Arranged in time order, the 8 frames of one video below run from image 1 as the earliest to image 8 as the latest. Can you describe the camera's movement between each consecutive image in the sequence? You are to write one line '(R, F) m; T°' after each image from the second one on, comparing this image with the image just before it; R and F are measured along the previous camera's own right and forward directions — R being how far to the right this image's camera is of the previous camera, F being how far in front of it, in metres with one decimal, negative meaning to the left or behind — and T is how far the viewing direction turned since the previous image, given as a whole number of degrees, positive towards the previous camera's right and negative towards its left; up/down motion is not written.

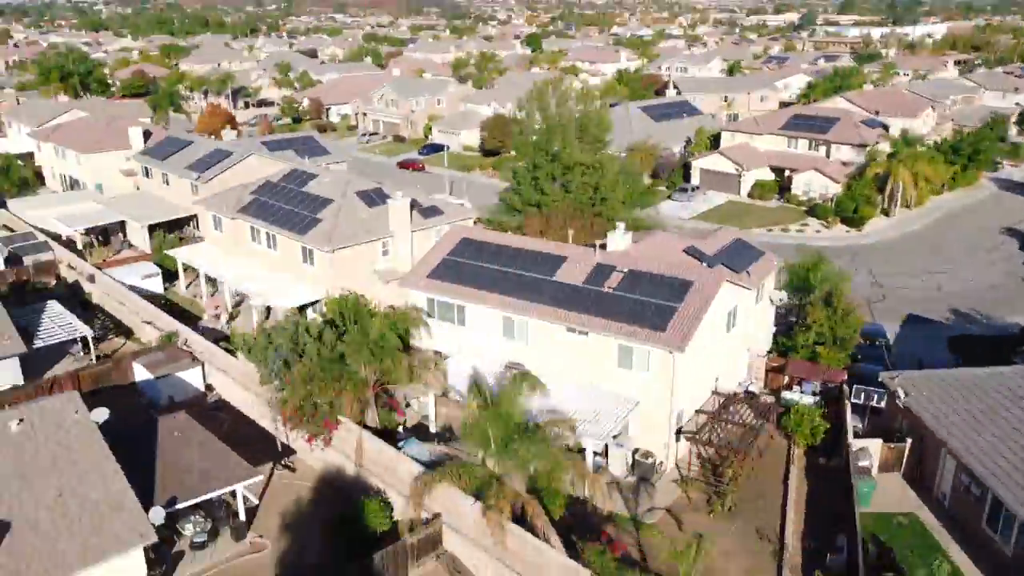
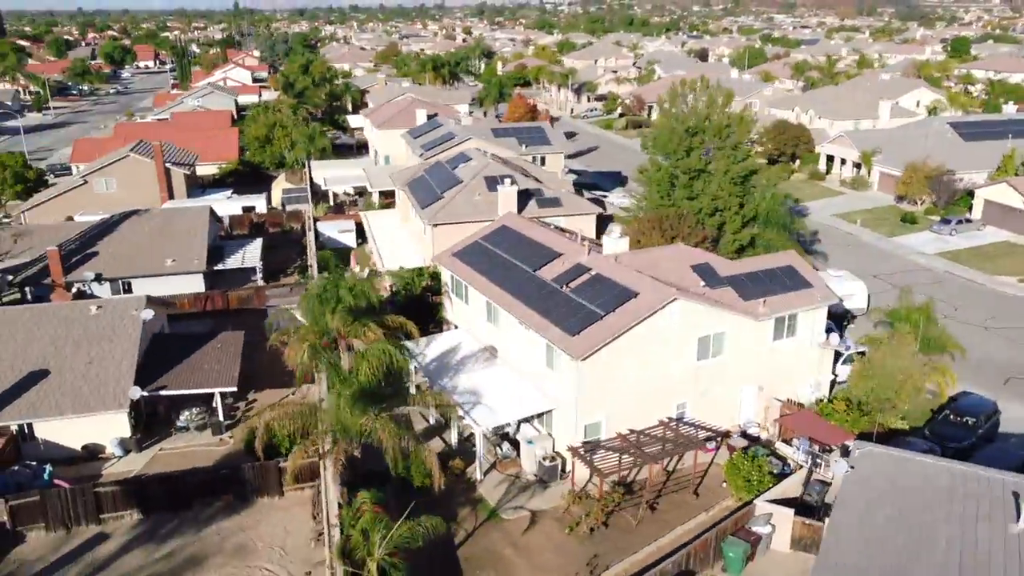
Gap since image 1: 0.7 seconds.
(+13.3, +2.3) m; -28°
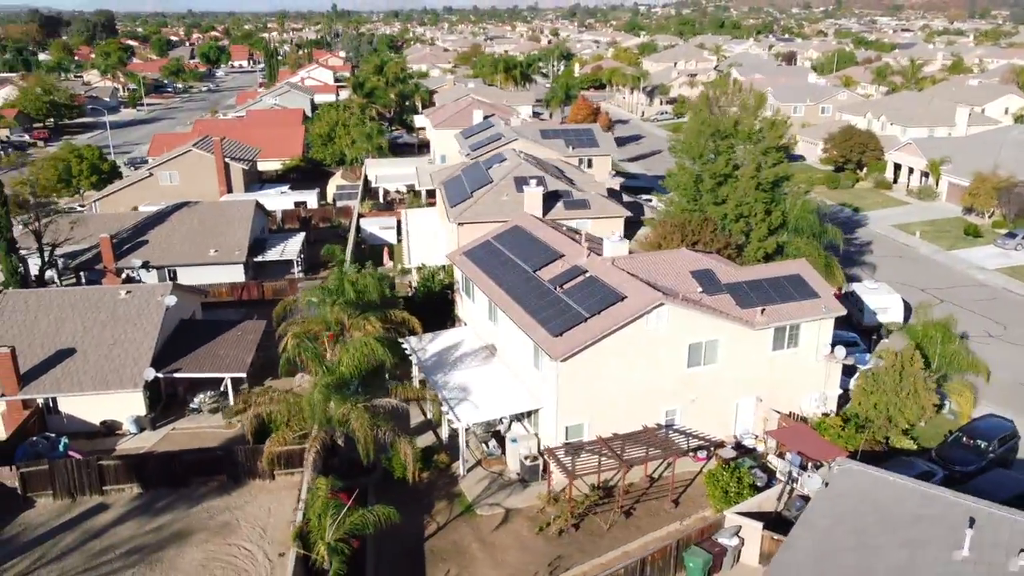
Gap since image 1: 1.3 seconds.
(+2.8, -0.1) m; -6°
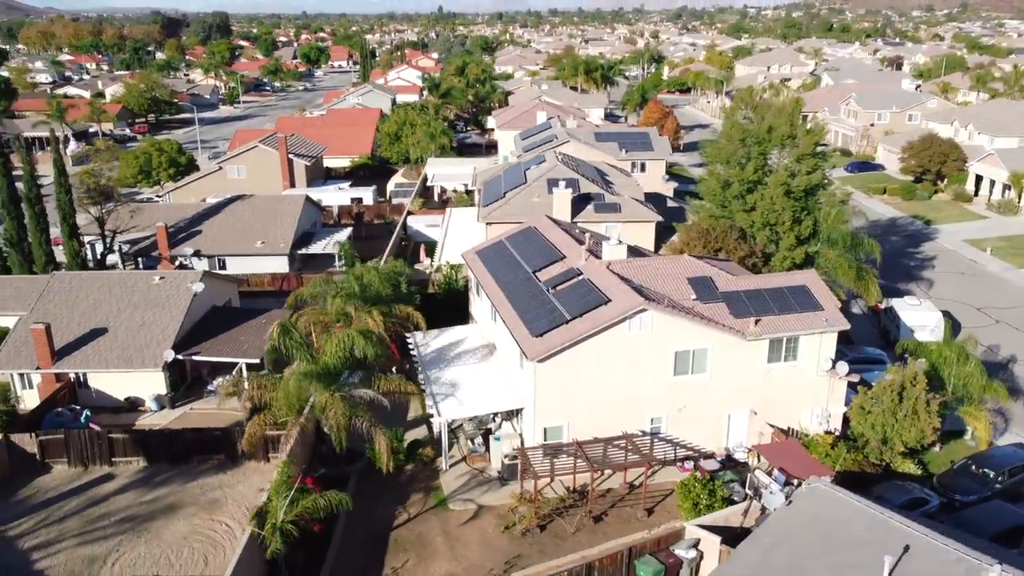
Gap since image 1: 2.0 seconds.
(+3.2, 0.0) m; -7°
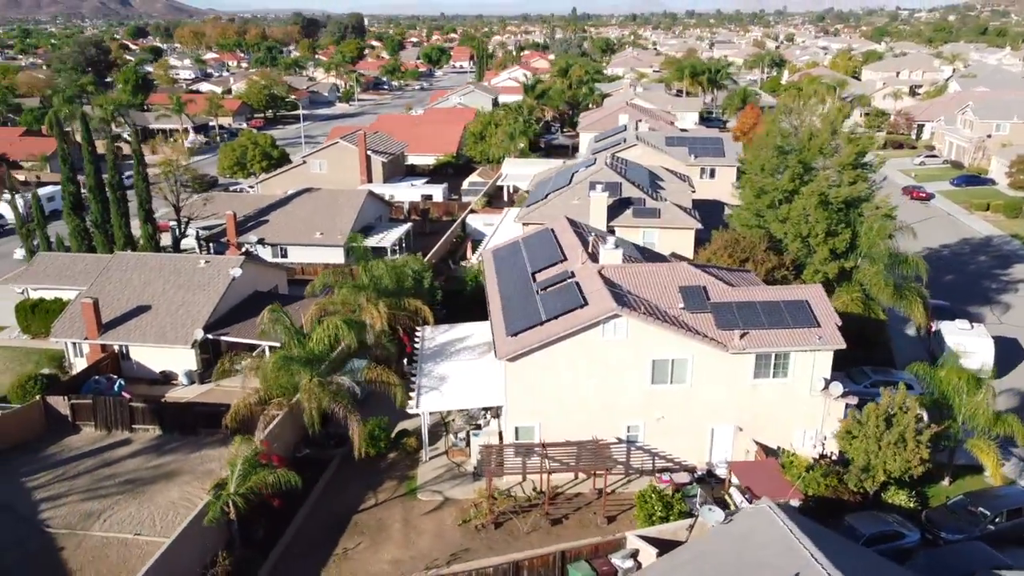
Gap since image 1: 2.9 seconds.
(+4.2, 0.0) m; -9°
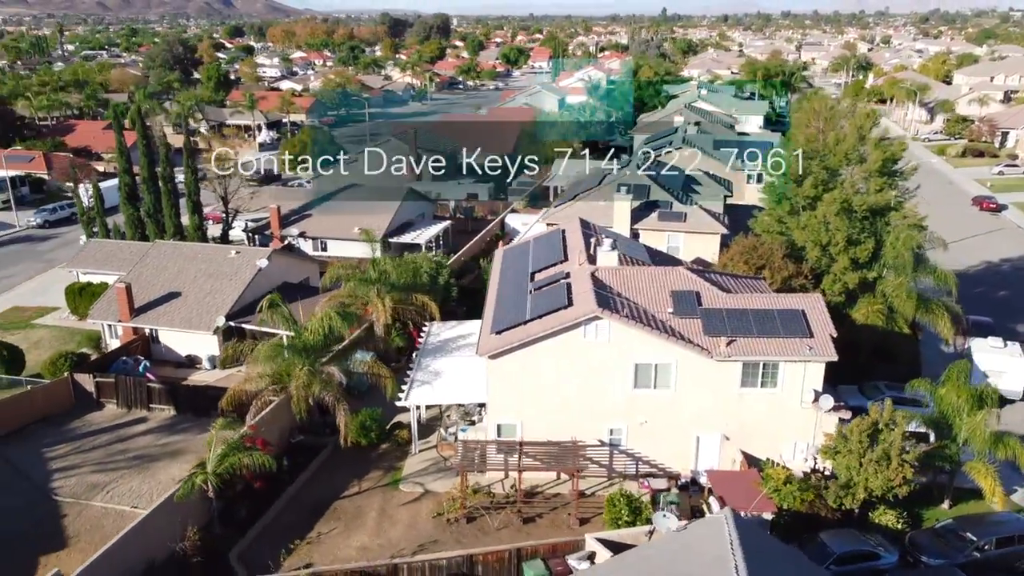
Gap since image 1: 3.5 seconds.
(+2.8, -0.1) m; -6°
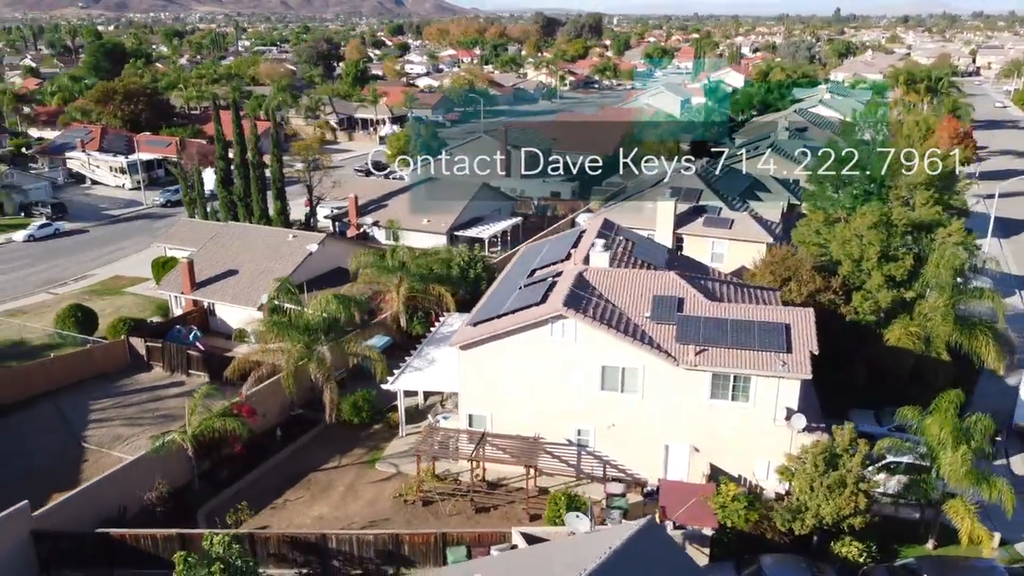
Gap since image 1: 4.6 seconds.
(+5.0, 0.0) m; -10°
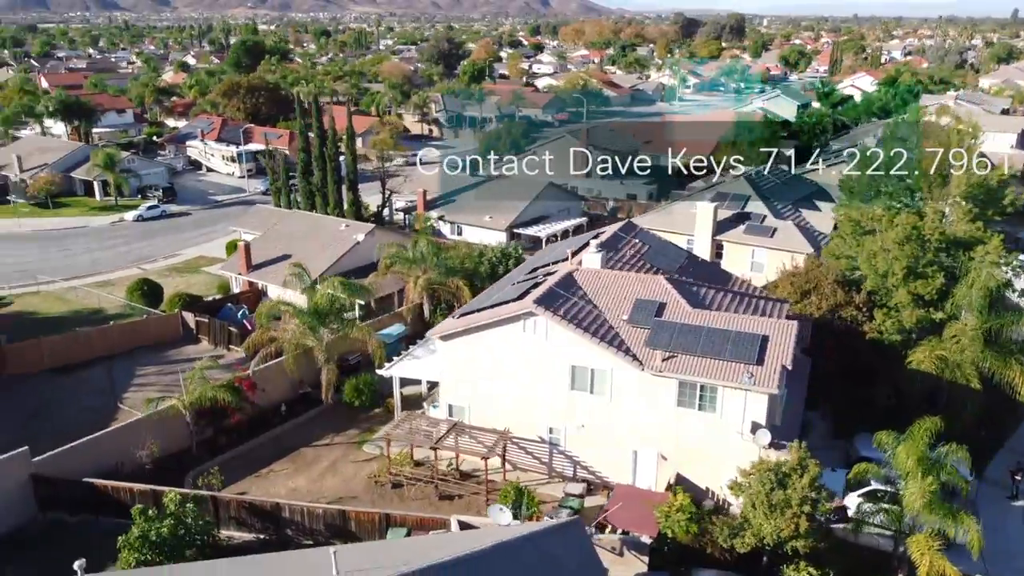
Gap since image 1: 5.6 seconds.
(+4.5, 0.0) m; -9°
